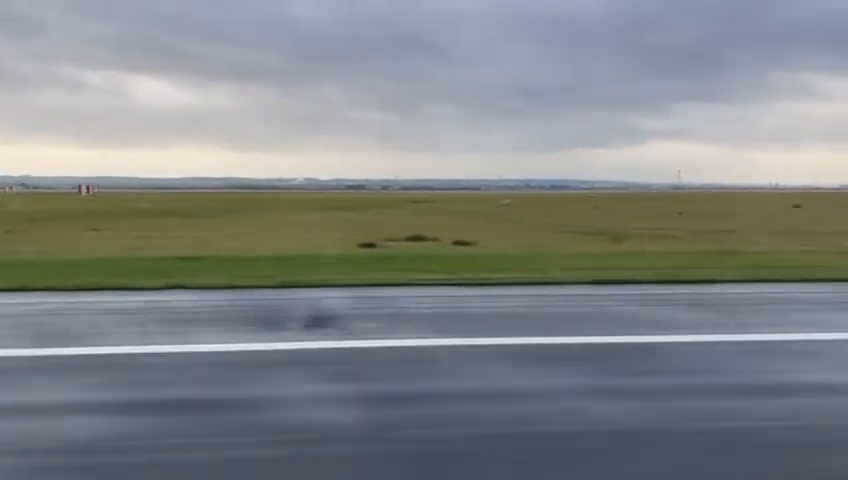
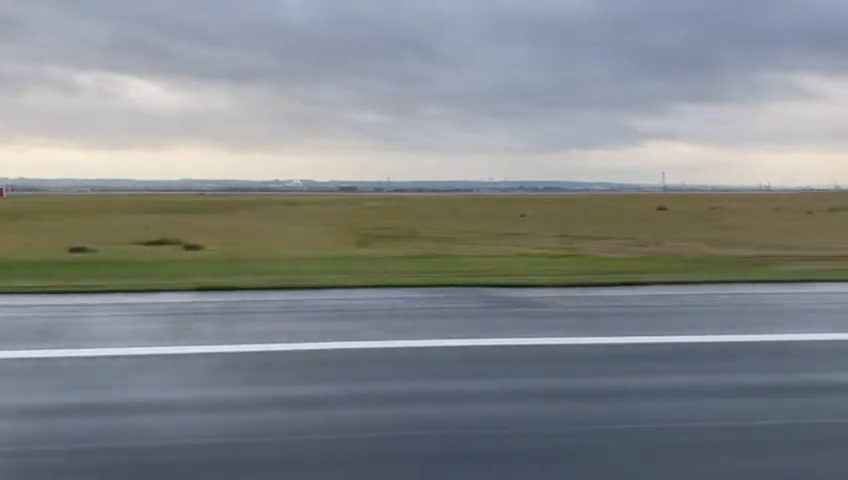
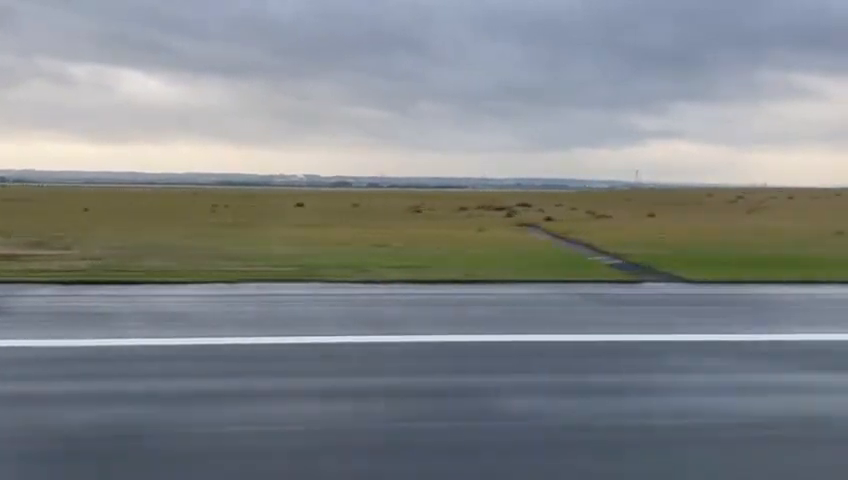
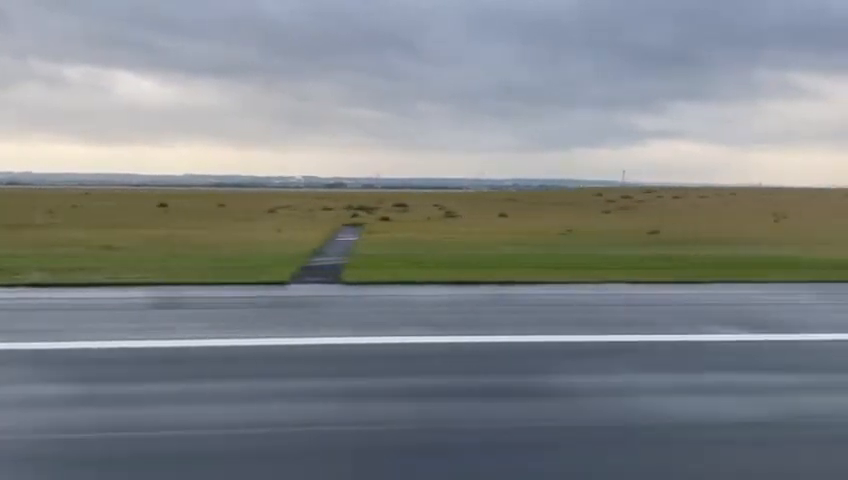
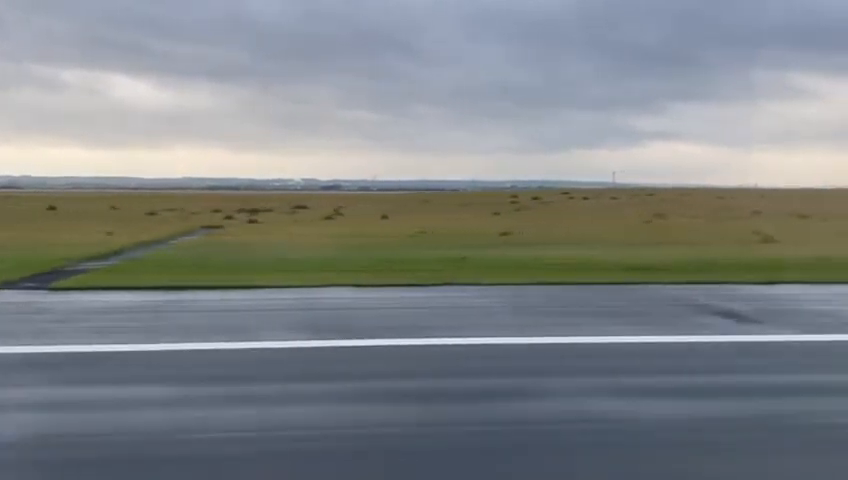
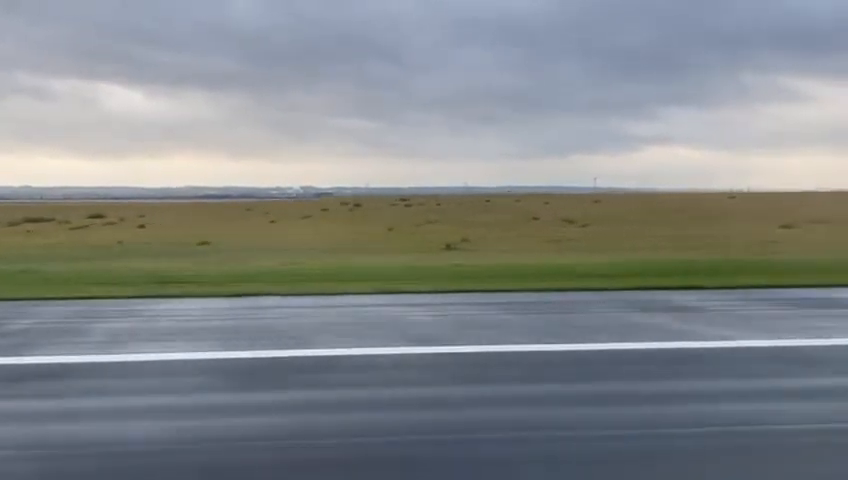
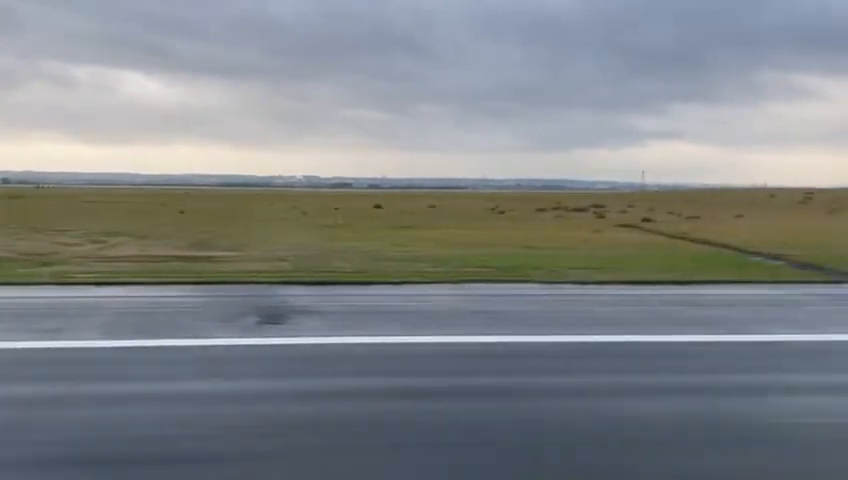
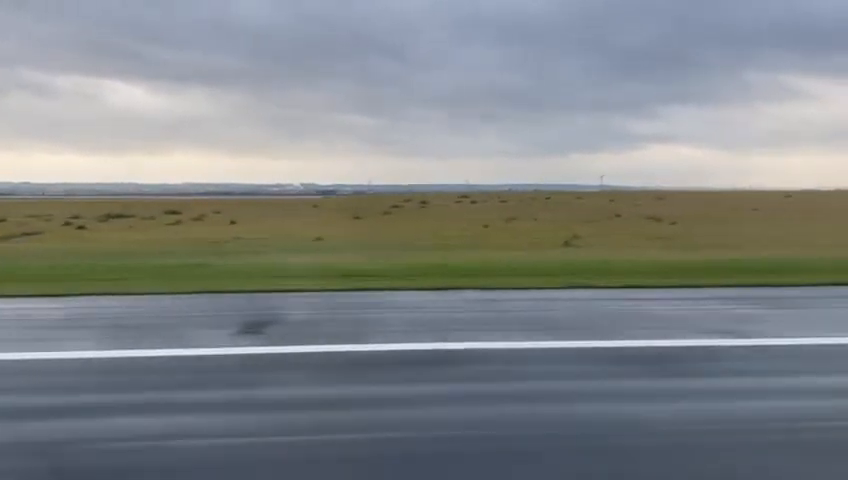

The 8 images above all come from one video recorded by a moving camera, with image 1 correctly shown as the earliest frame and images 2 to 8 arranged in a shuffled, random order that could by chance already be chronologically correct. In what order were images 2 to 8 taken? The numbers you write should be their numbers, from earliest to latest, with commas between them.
2, 7, 3, 4, 5, 8, 6
